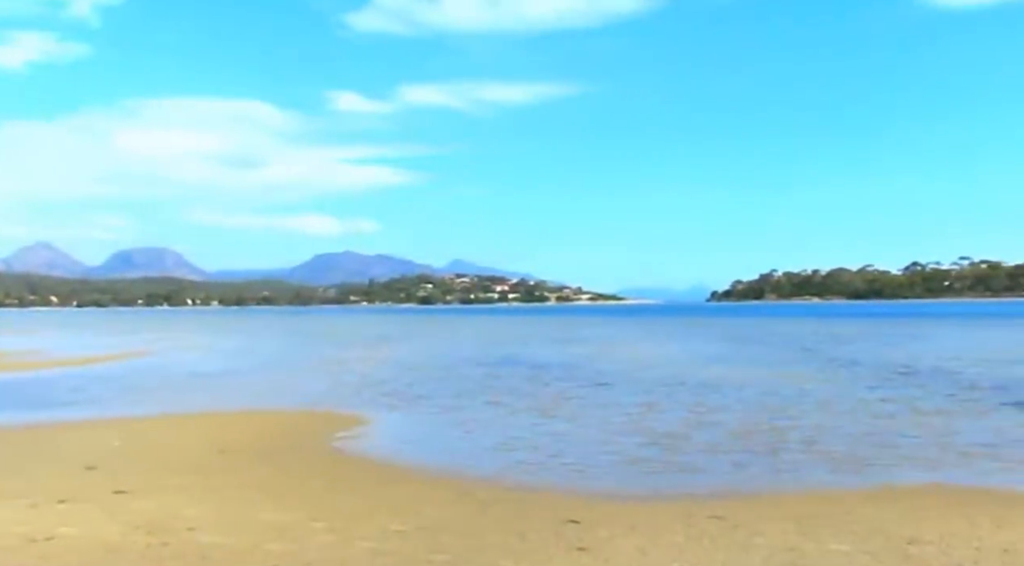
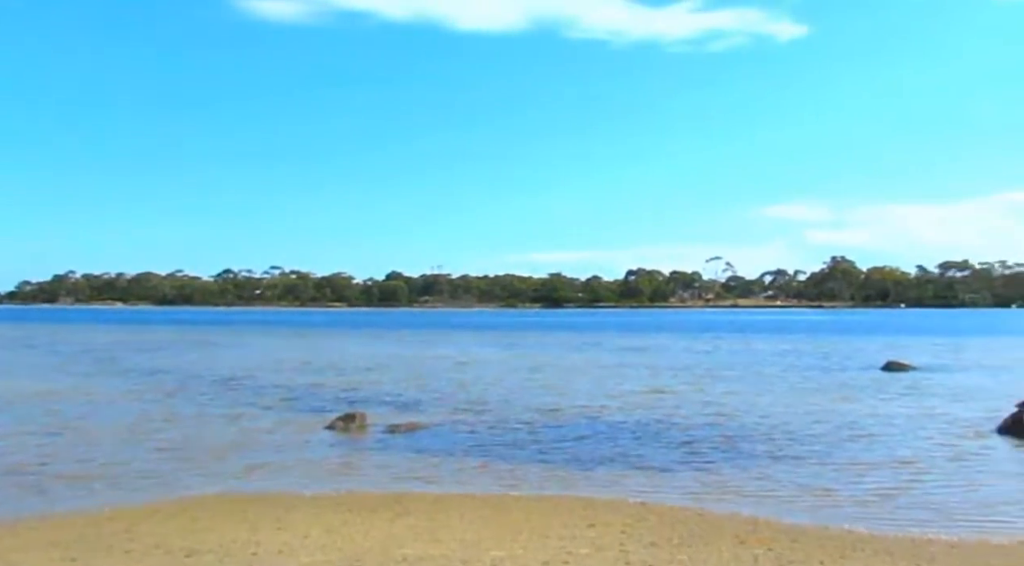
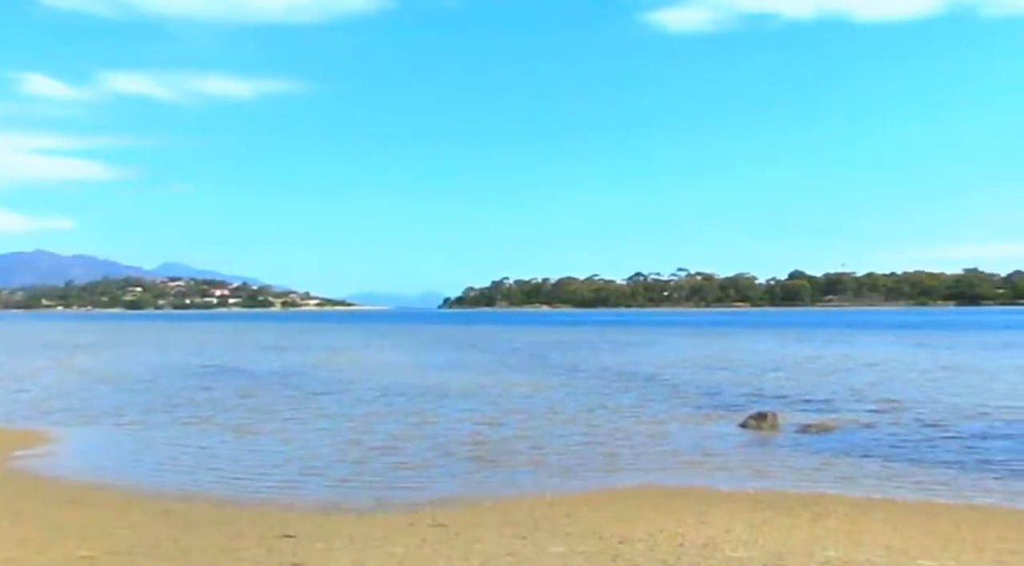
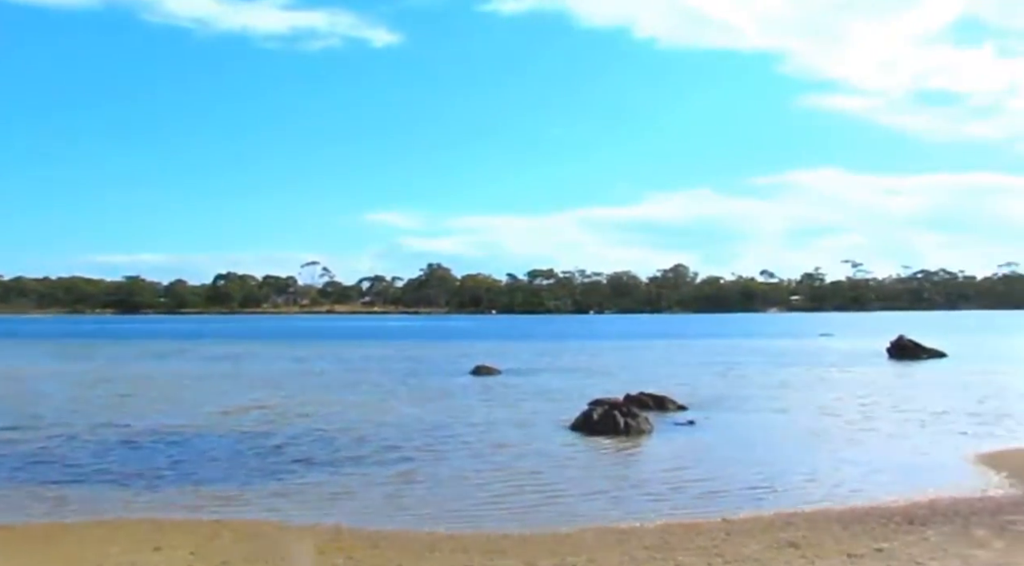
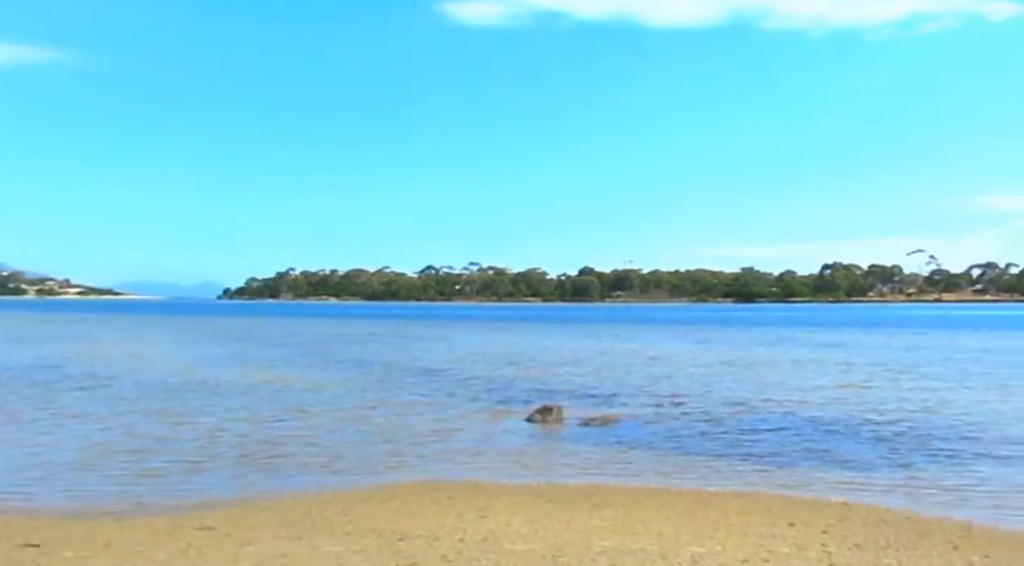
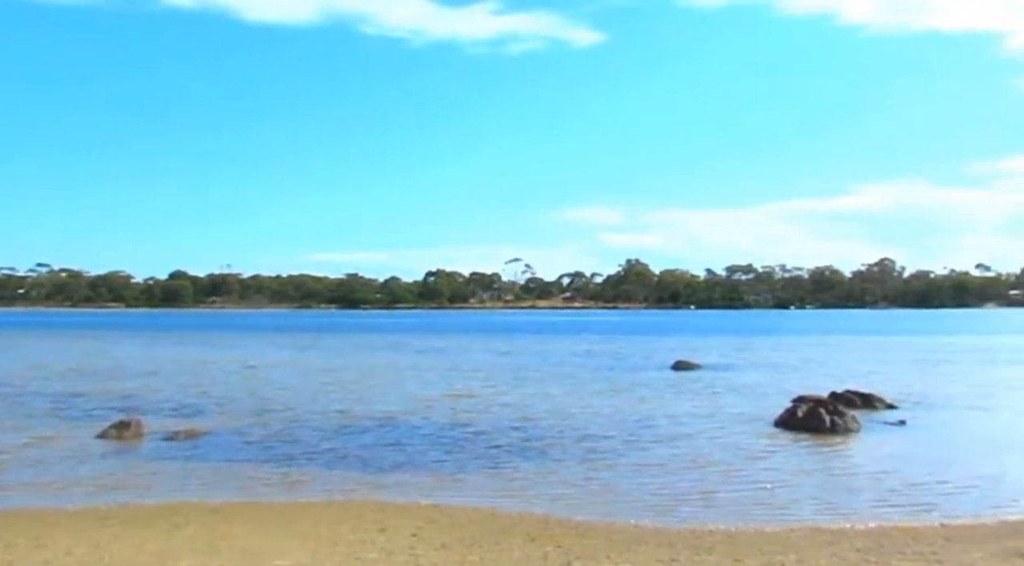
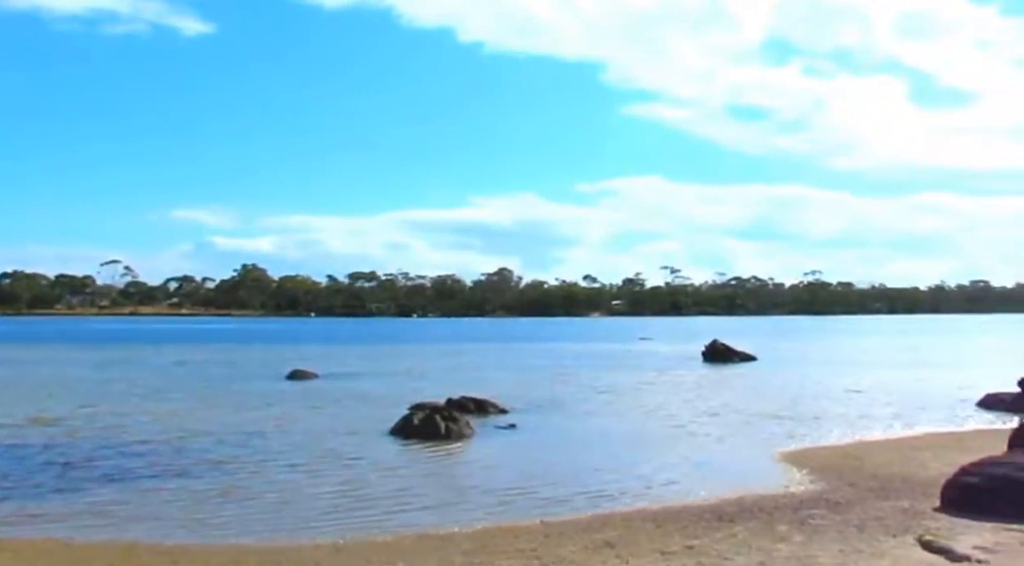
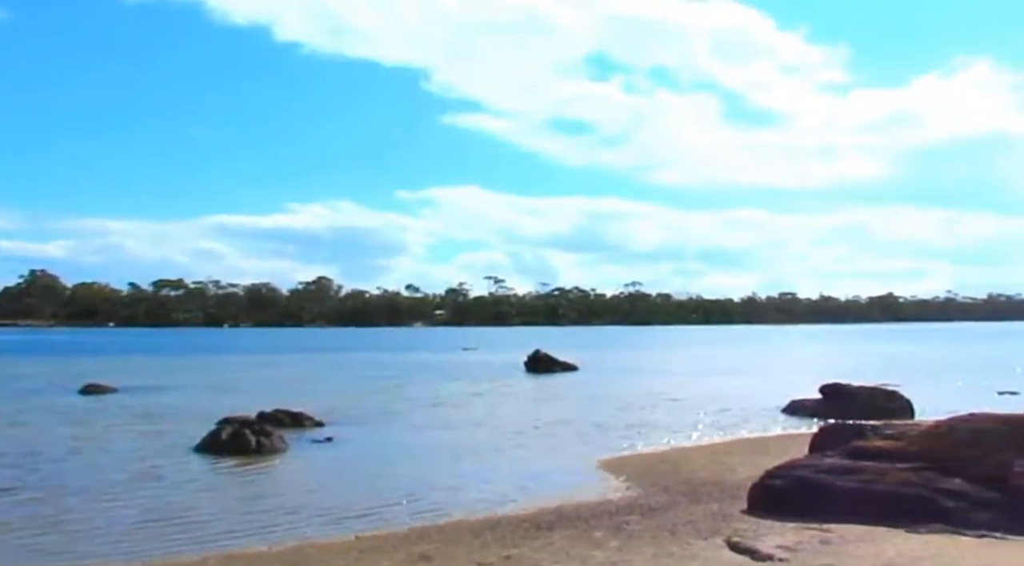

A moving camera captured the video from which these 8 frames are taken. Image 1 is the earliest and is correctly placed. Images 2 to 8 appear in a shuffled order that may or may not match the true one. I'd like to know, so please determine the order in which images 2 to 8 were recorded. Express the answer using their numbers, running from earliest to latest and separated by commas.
3, 5, 2, 6, 4, 7, 8
